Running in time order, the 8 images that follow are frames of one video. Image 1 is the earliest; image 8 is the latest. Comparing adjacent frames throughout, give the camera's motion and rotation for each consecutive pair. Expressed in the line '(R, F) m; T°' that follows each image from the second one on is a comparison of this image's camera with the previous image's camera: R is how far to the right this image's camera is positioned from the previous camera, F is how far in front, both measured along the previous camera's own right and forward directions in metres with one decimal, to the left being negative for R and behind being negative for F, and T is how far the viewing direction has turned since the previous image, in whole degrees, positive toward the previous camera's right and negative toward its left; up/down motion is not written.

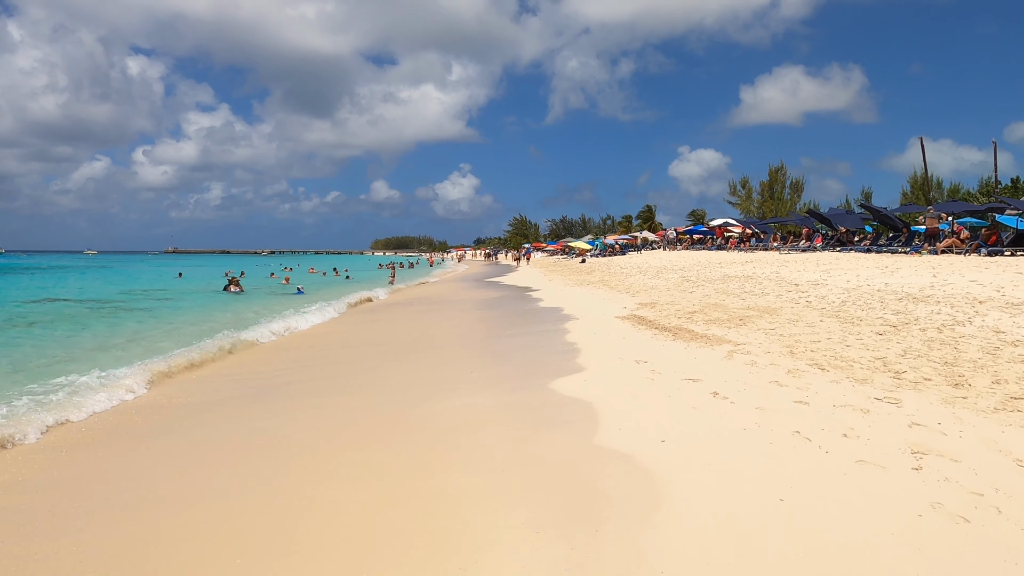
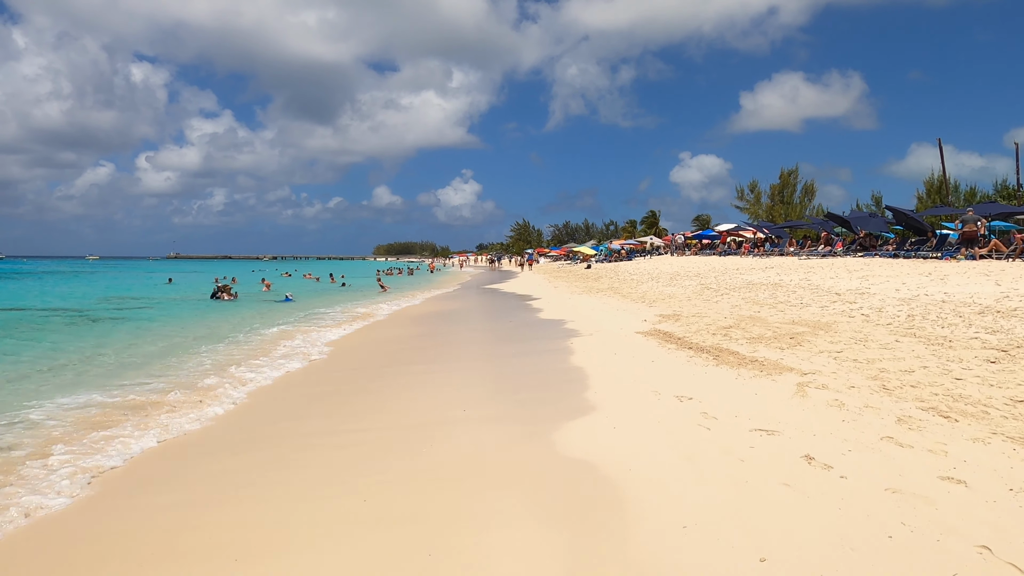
(0.0, +1.7) m; 0°
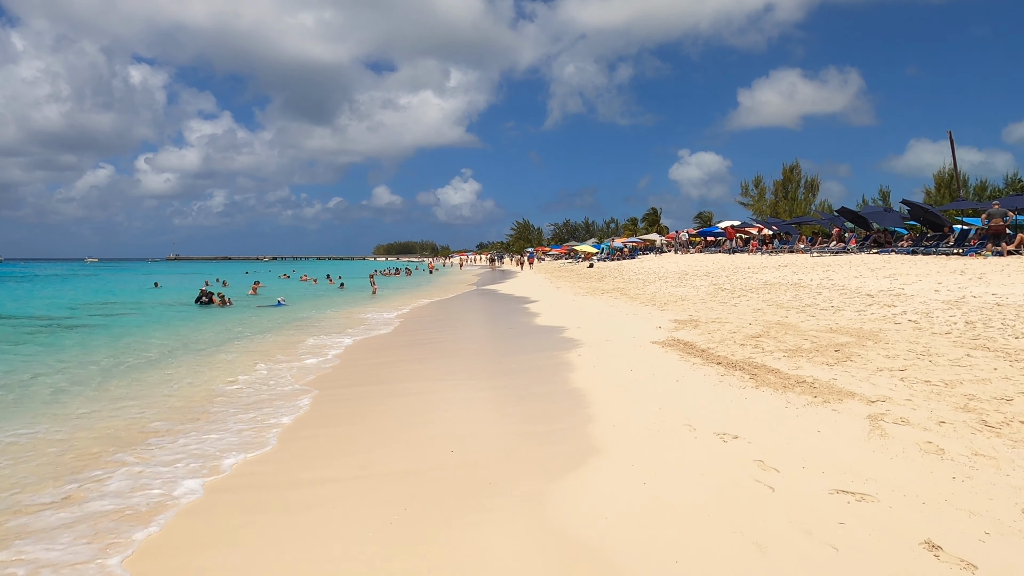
(0.0, +1.2) m; 0°
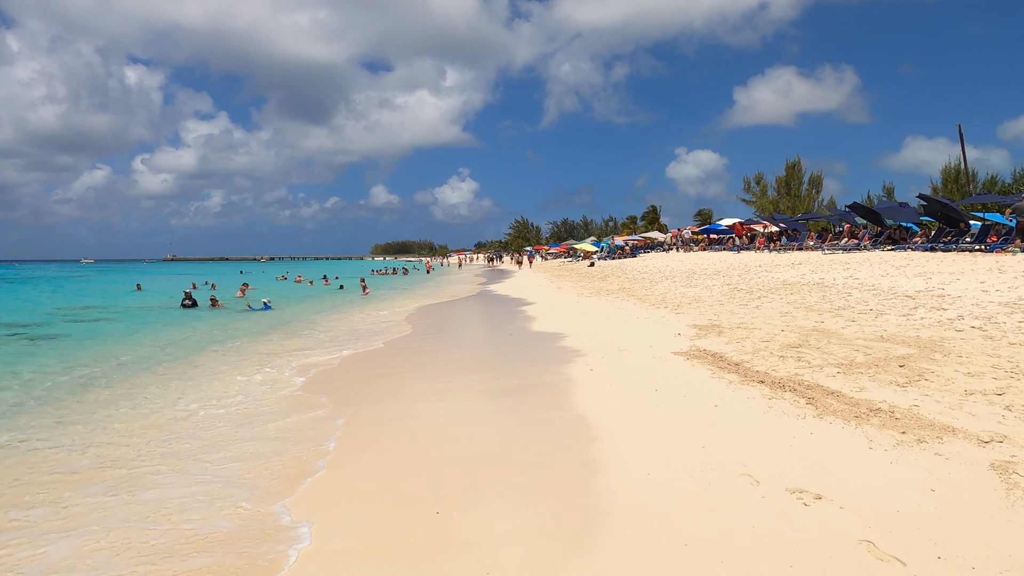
(0.0, +1.2) m; 0°
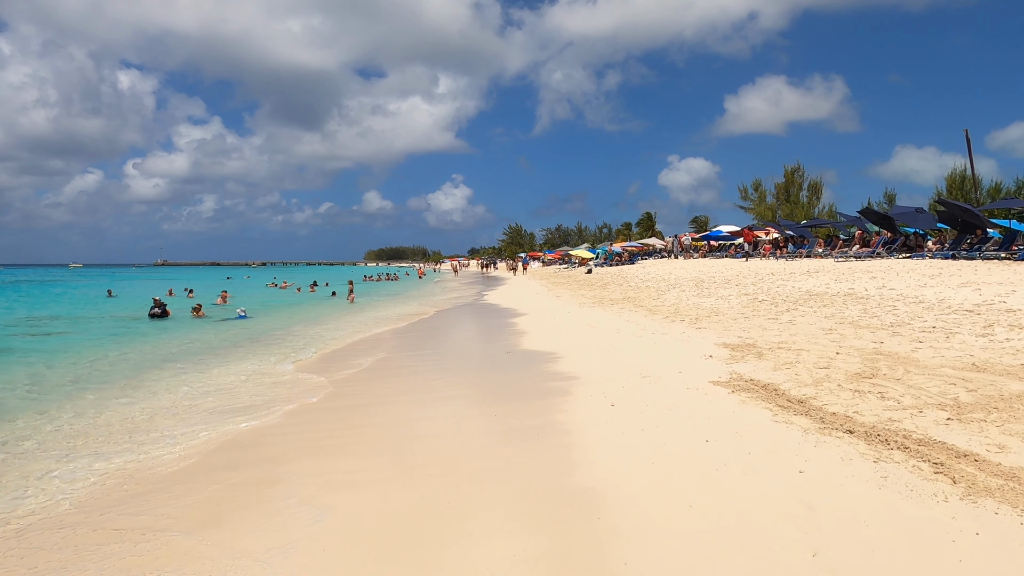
(-0.1, +1.5) m; +1°
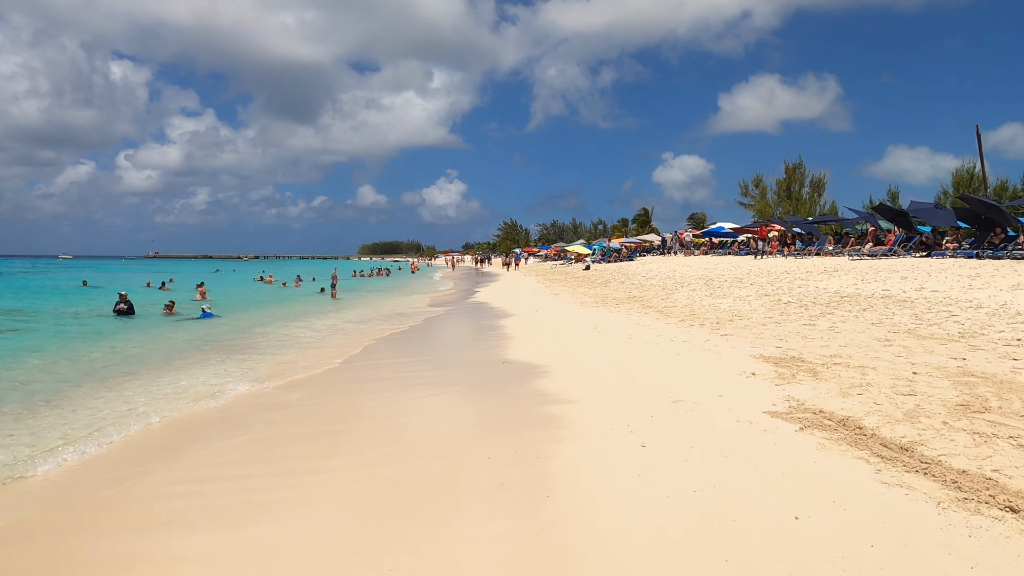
(-0.1, +1.5) m; +1°
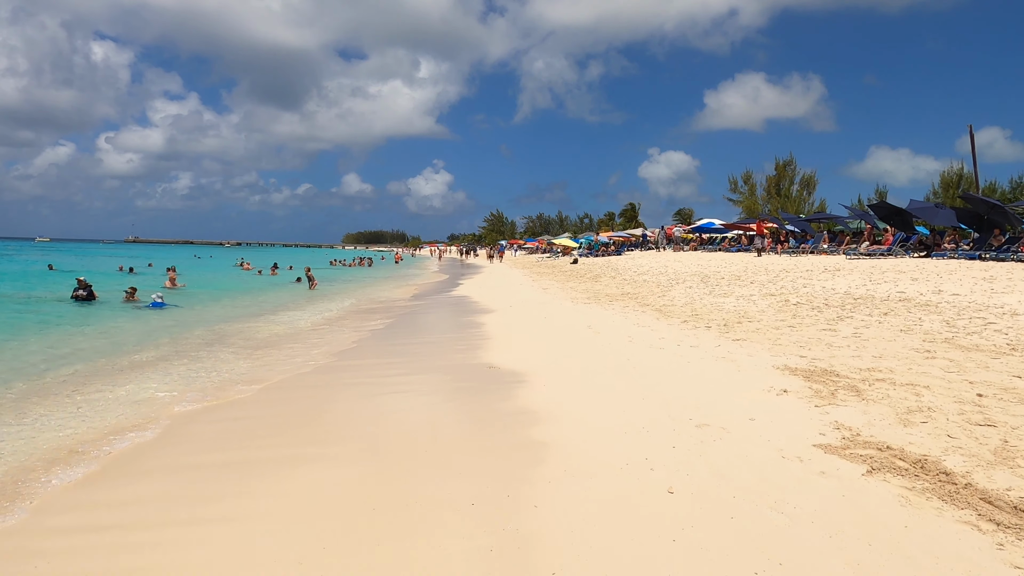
(-0.1, +1.0) m; +1°
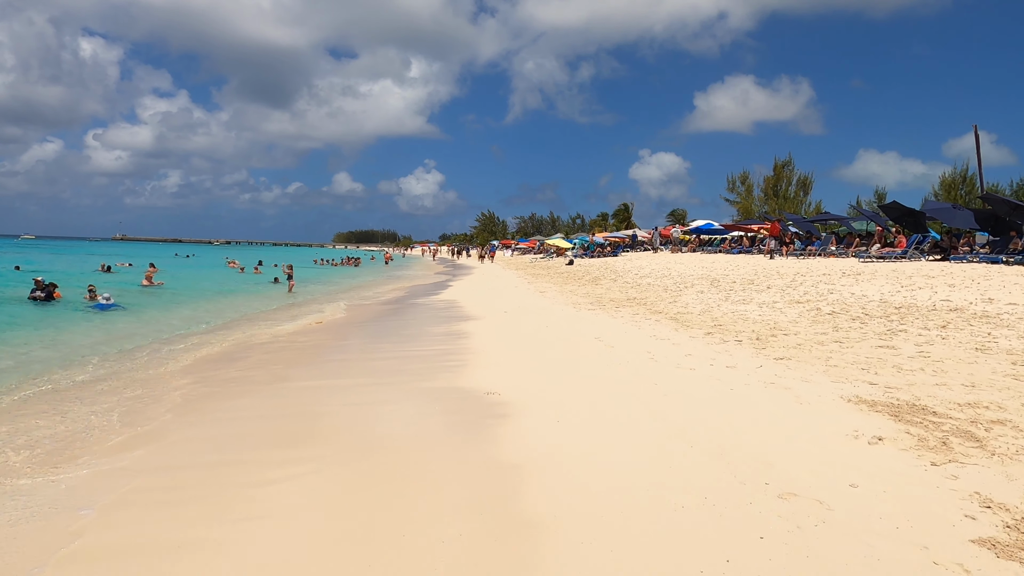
(-0.1, +1.4) m; +1°
